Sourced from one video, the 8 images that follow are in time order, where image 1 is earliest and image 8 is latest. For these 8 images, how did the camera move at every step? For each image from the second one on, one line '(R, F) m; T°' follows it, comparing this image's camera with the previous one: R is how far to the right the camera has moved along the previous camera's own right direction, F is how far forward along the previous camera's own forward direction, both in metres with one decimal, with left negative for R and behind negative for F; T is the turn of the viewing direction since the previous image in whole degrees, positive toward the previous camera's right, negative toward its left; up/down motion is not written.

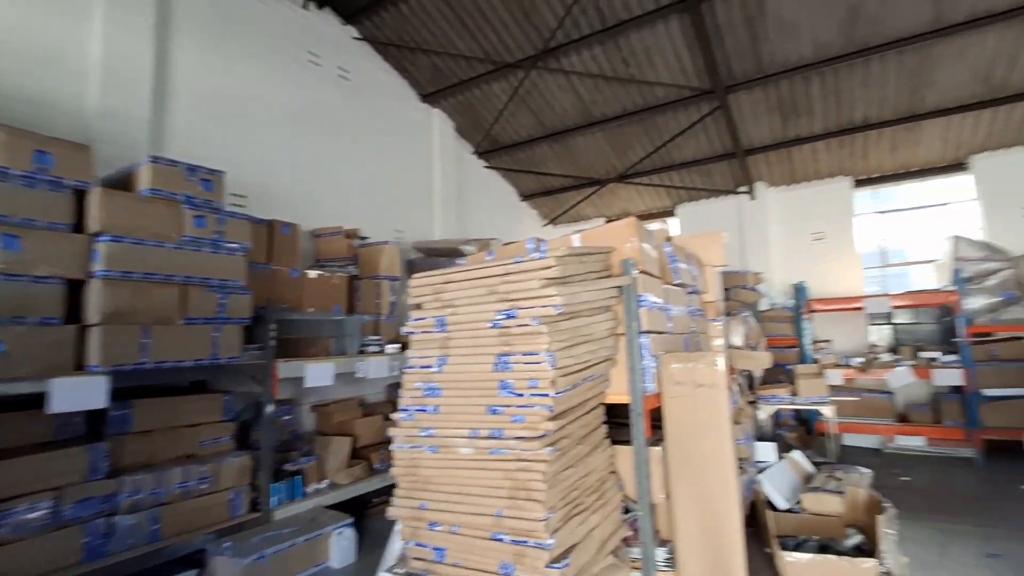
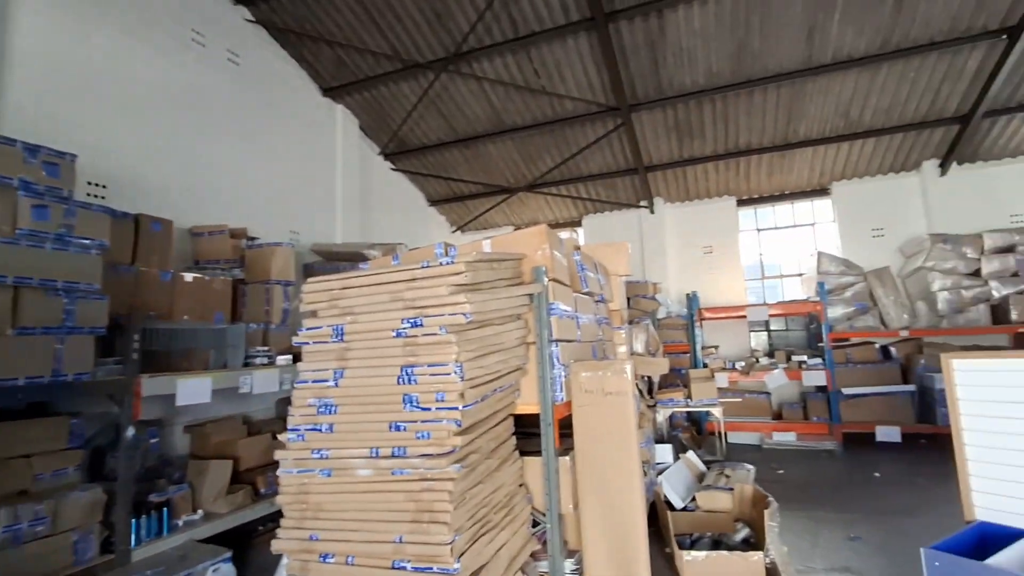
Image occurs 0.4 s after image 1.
(0.0, +0.1) m; +10°
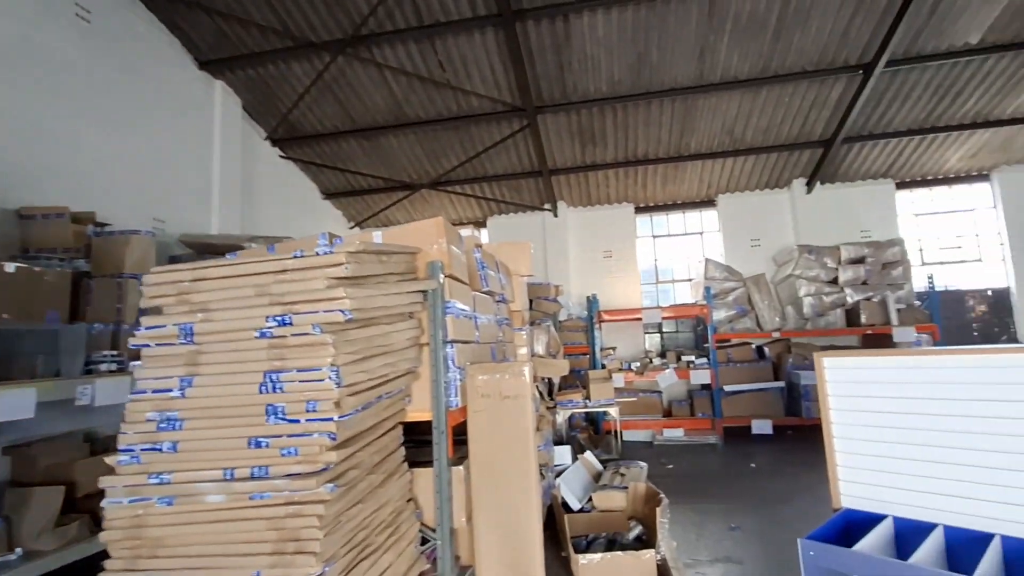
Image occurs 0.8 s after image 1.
(0.0, +0.1) m; +10°
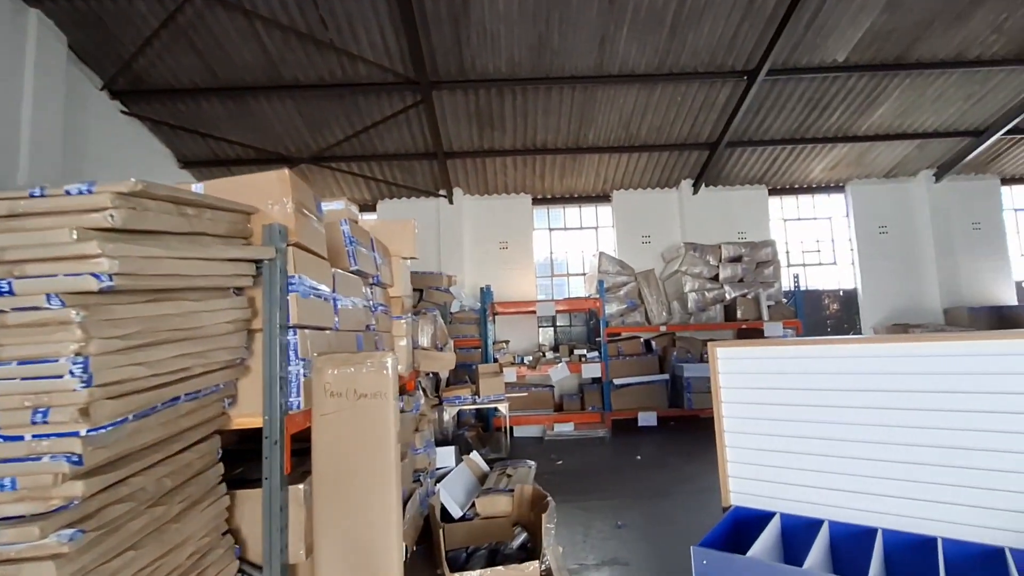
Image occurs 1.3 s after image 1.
(+0.1, +0.3) m; +11°
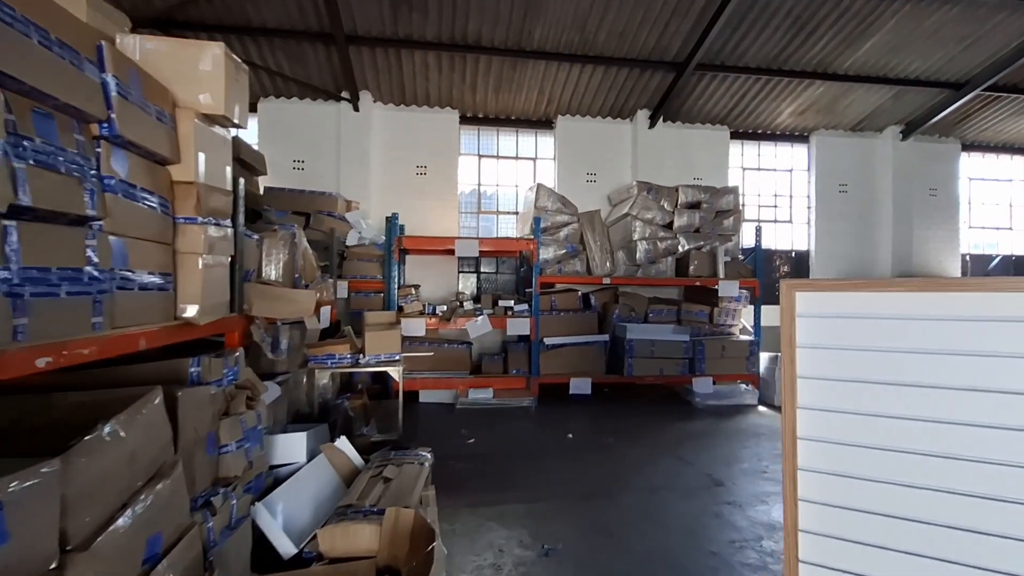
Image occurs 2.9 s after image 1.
(+0.2, +1.1) m; +8°
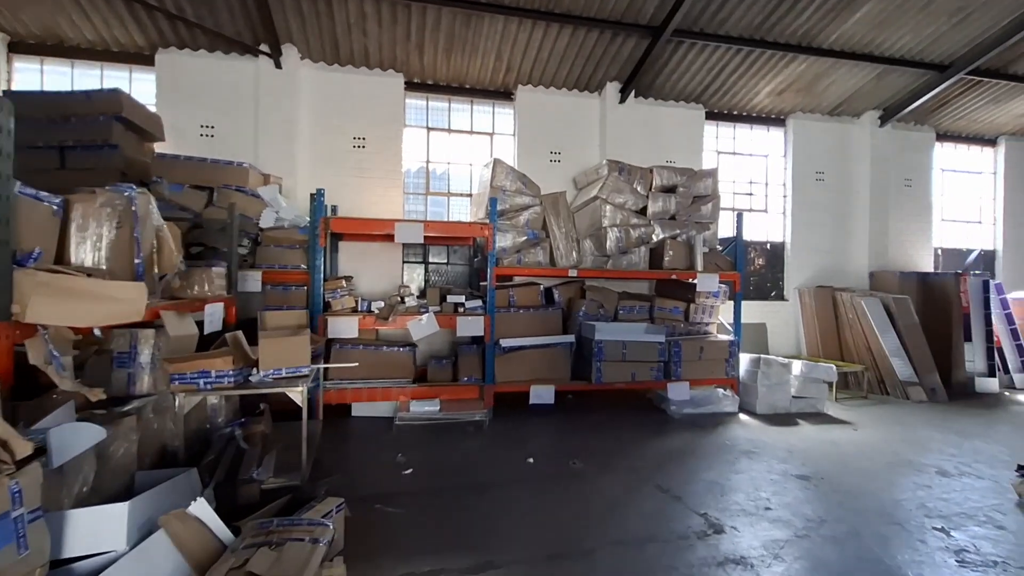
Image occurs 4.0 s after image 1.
(+0.1, +0.7) m; +4°
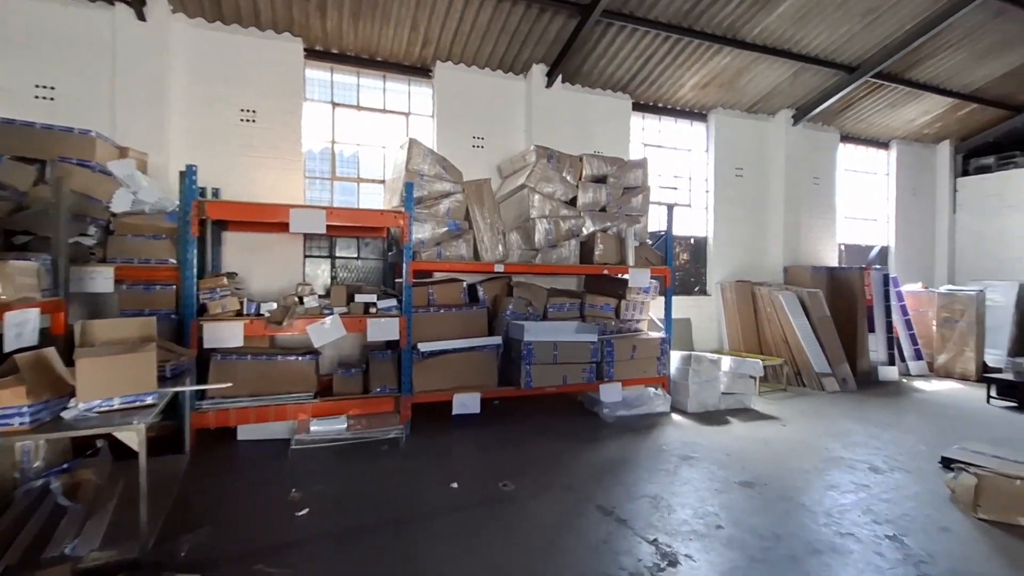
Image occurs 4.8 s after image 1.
(0.0, +0.4) m; +9°
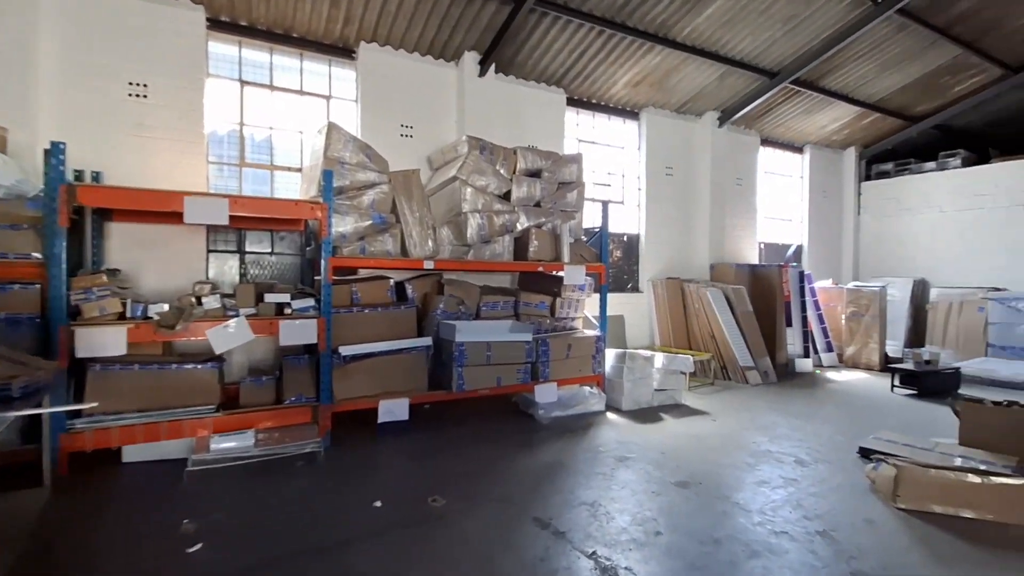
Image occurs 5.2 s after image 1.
(0.0, +0.2) m; +7°
